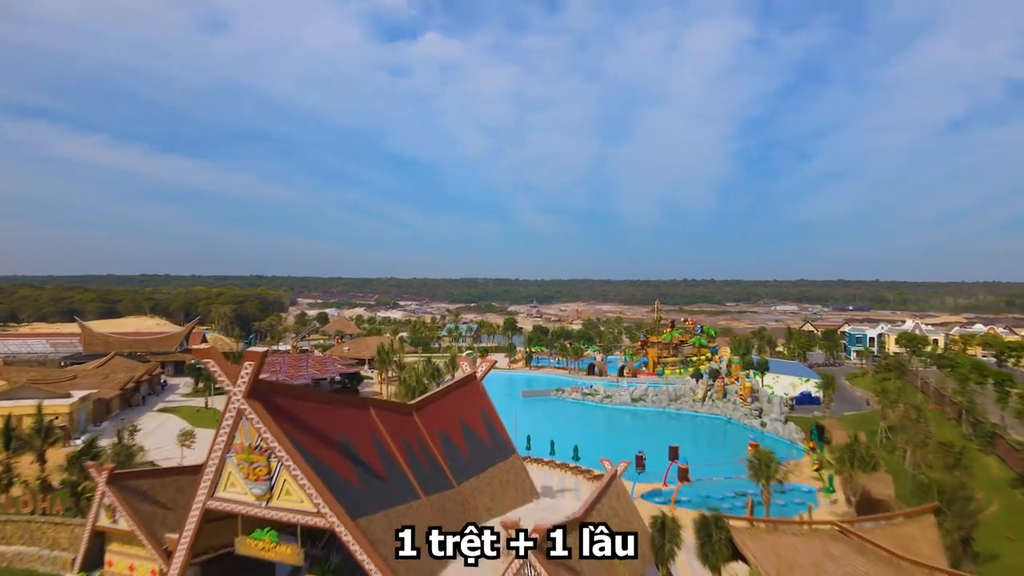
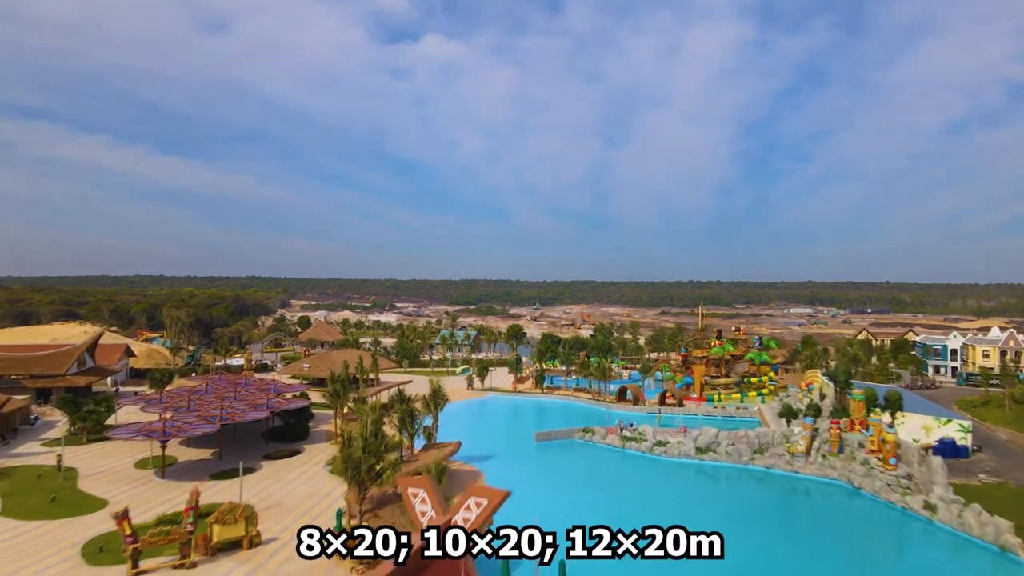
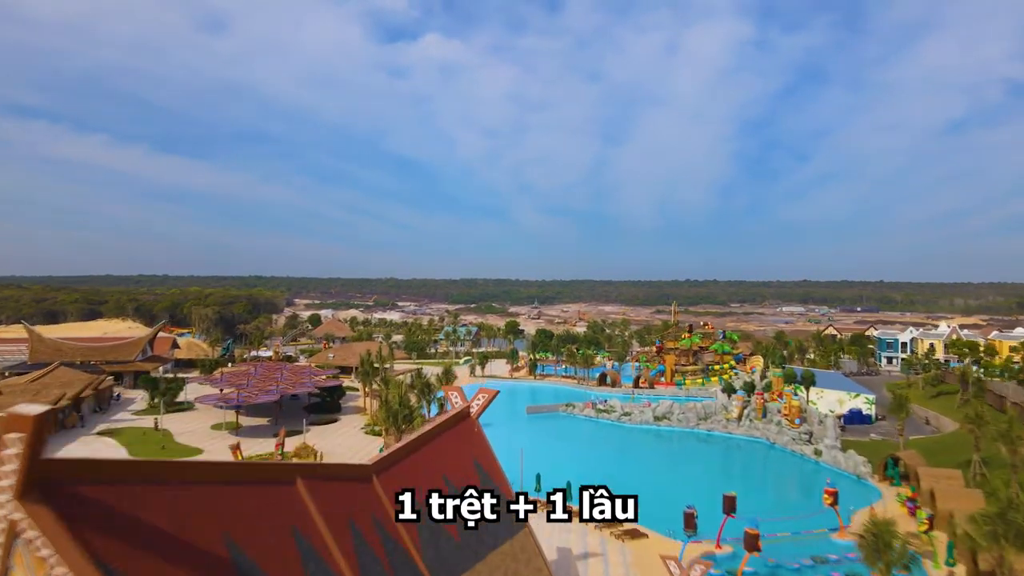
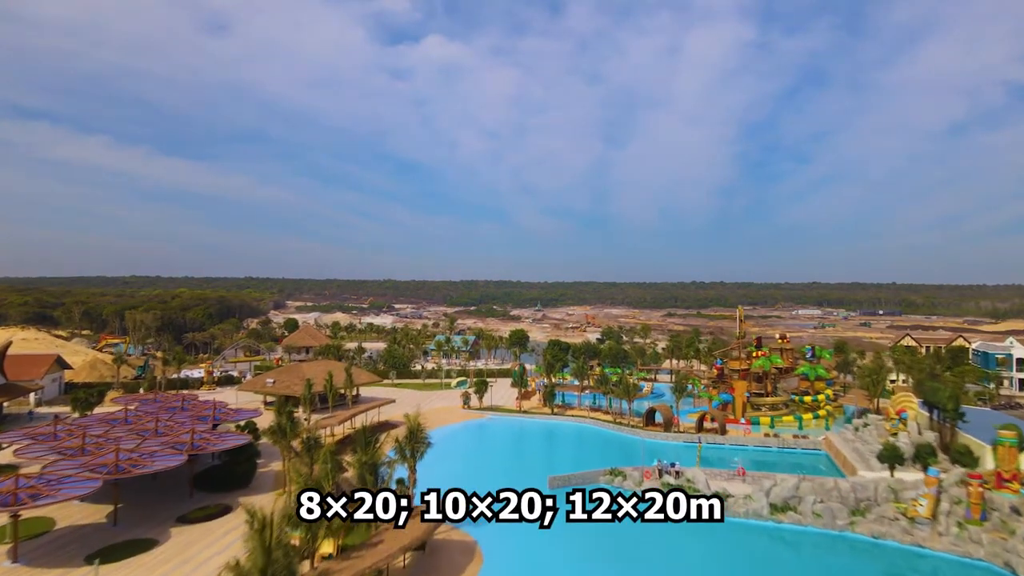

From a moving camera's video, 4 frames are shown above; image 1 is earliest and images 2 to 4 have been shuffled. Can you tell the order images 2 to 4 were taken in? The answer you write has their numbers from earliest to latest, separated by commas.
3, 2, 4
